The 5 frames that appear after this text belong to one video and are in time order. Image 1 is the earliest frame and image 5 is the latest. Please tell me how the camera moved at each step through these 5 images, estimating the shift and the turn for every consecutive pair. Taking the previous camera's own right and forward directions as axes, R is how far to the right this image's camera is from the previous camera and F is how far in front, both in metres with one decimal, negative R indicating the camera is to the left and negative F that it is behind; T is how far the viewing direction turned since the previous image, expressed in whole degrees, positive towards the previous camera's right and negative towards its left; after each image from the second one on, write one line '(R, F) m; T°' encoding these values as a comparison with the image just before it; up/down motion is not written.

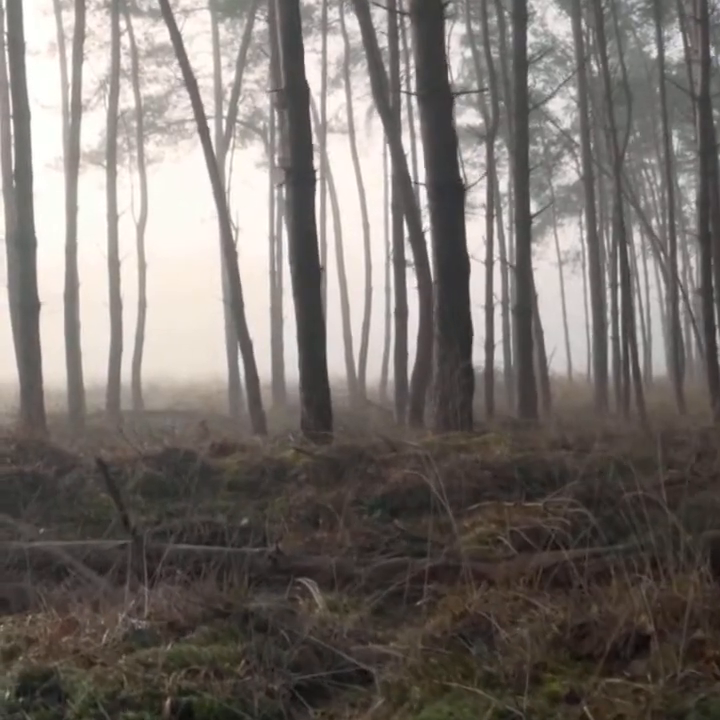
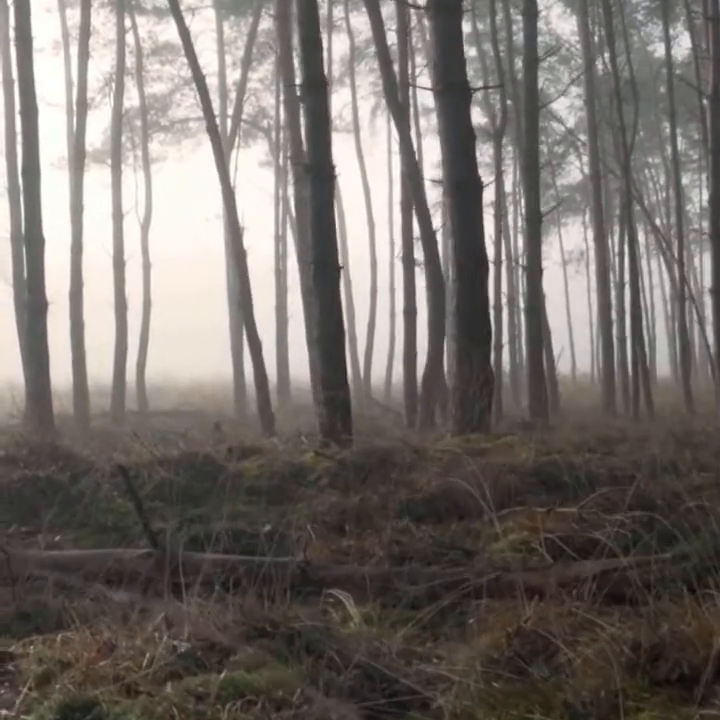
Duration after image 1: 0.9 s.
(-0.4, +0.3) m; 0°
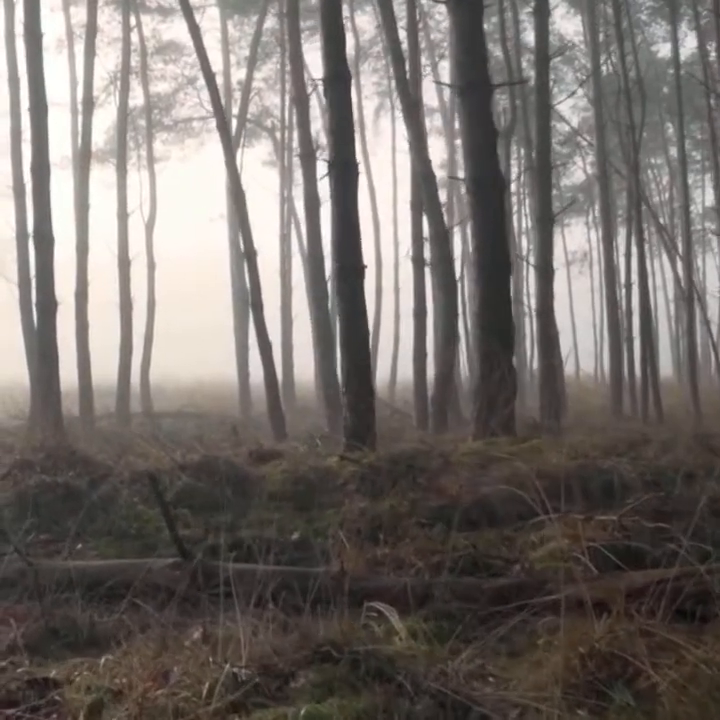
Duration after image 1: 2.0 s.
(-0.5, +0.3) m; 0°
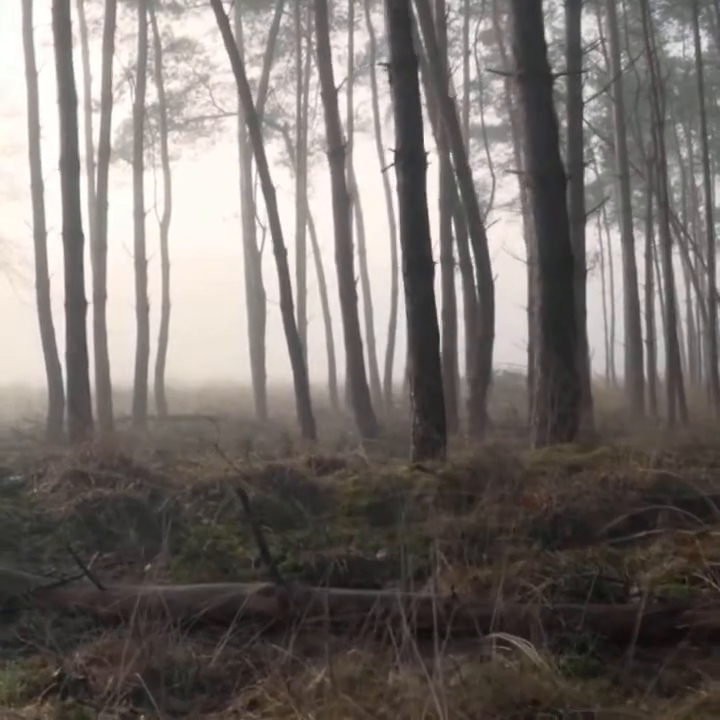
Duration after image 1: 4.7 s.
(-1.2, +0.6) m; 0°
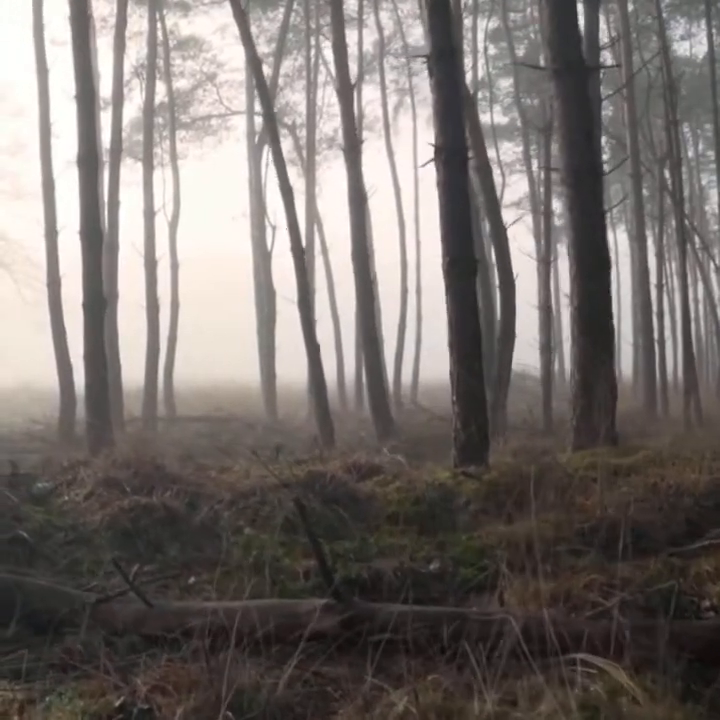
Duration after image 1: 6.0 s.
(-0.7, +0.3) m; 0°
